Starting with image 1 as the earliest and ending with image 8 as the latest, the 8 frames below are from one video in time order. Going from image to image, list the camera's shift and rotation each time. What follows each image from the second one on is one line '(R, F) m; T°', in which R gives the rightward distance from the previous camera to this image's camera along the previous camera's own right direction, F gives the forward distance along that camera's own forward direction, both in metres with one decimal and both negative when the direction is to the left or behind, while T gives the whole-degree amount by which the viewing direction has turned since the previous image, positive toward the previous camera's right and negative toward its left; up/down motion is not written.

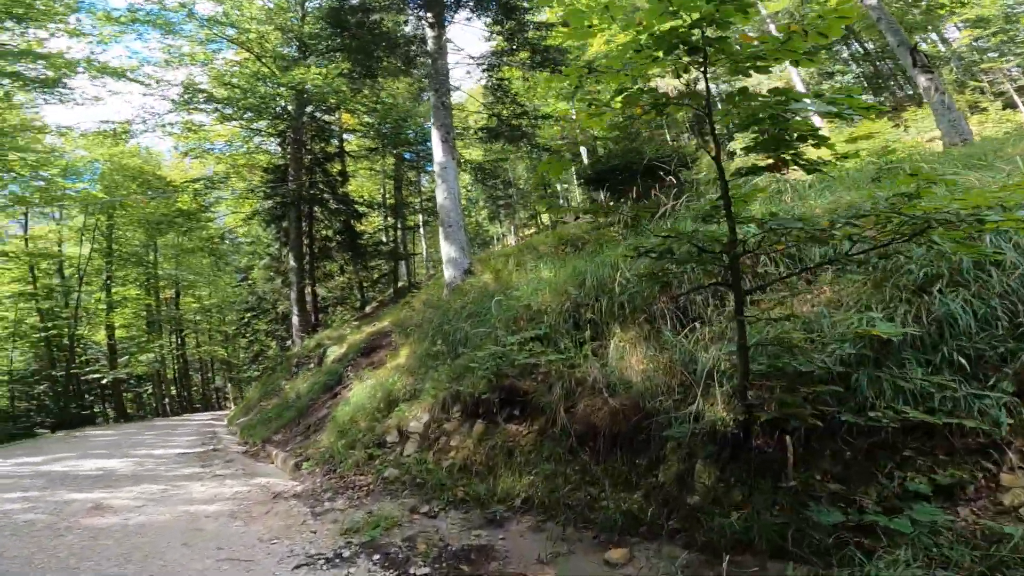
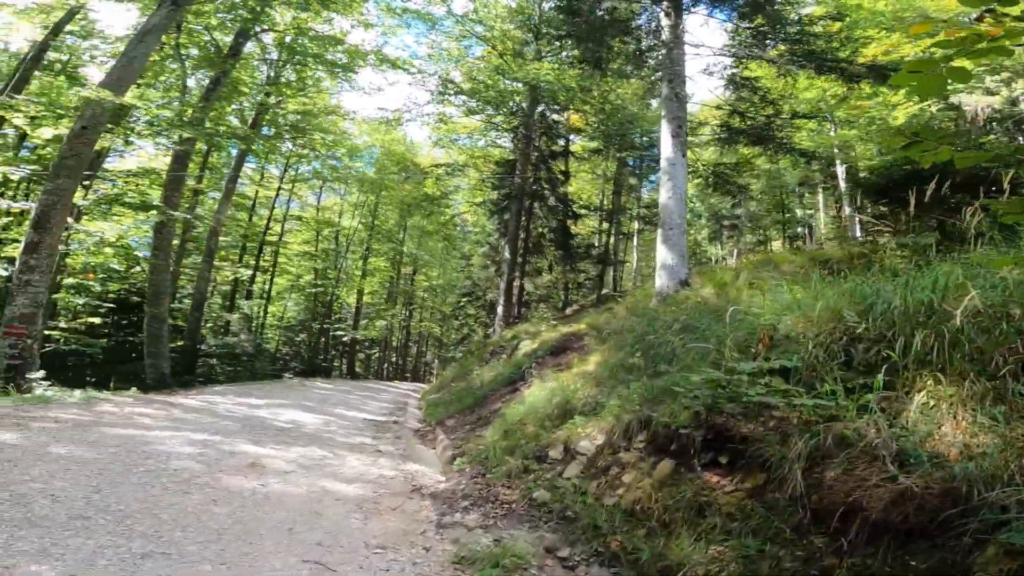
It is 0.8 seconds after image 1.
(+0.2, +0.9) m; -22°
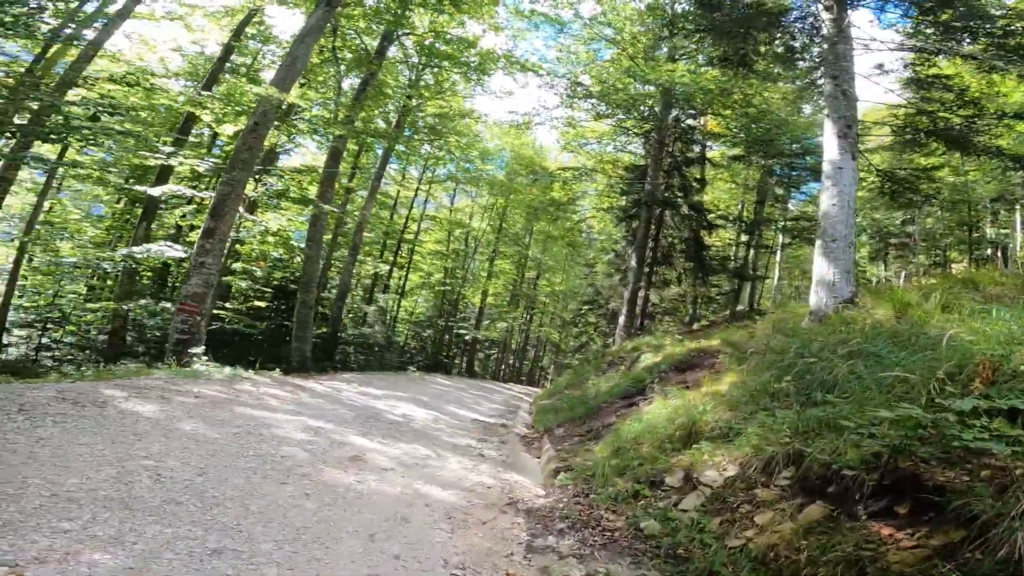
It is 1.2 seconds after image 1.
(+0.1, +0.3) m; -13°
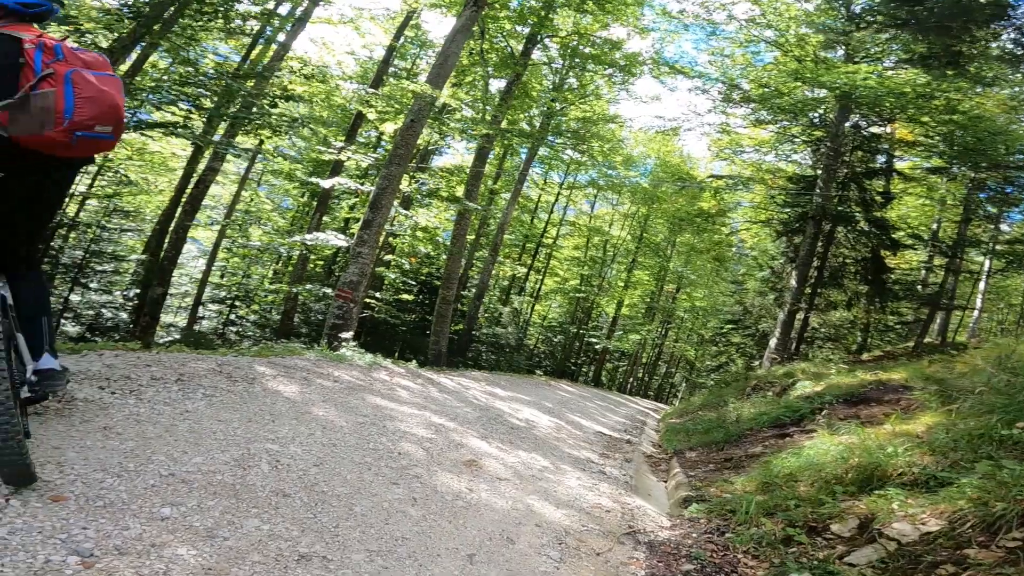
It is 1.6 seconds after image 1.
(0.0, +0.3) m; -14°
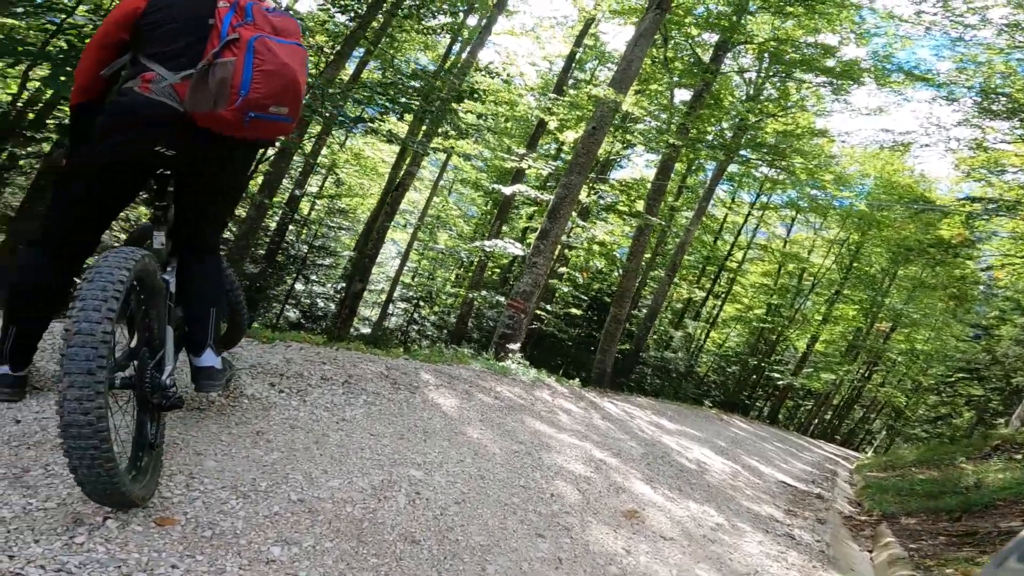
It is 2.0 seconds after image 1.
(-0.1, +0.5) m; -18°
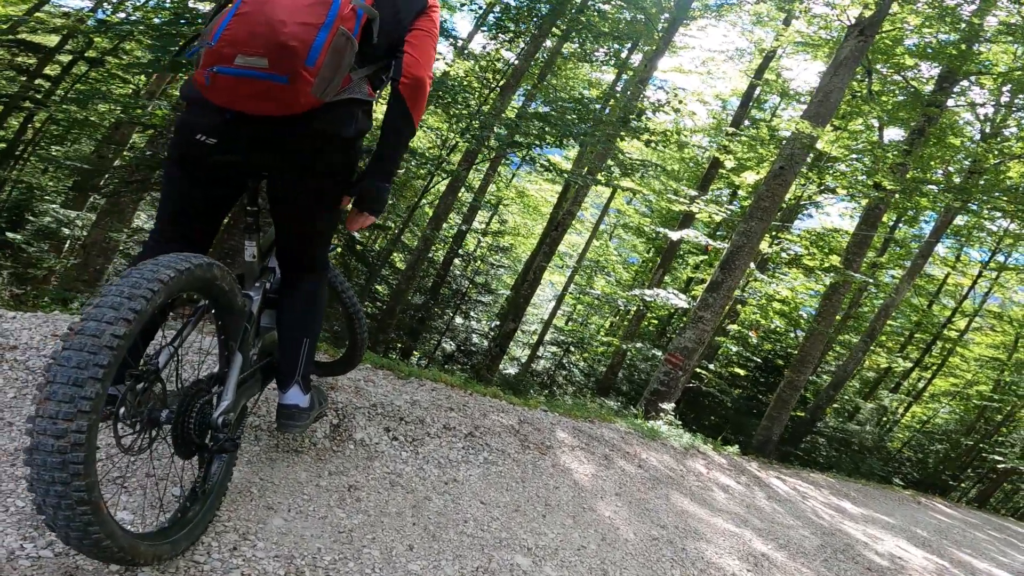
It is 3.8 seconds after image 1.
(+0.1, +0.5) m; -17°
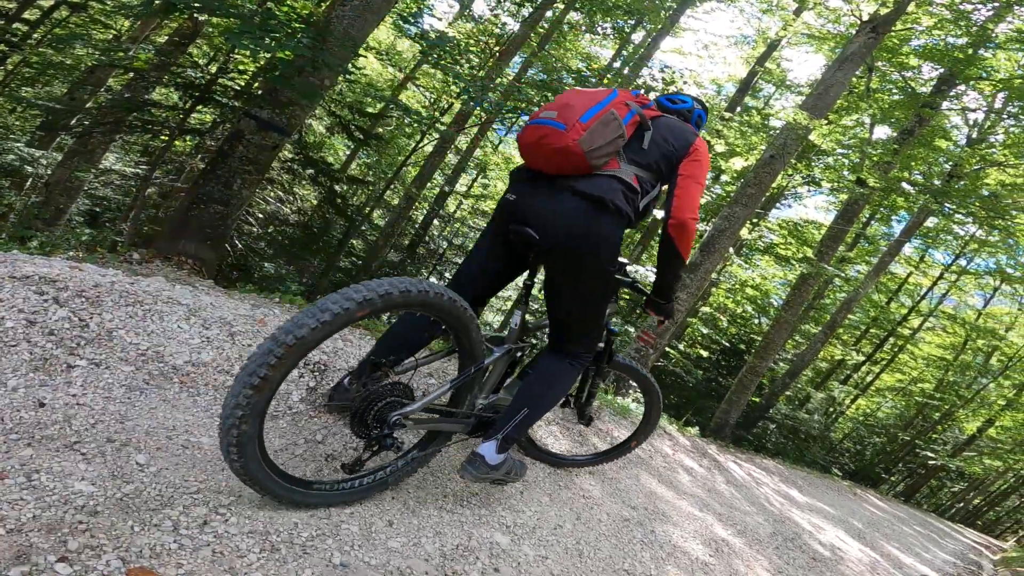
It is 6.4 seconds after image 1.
(-0.1, +0.1) m; +3°
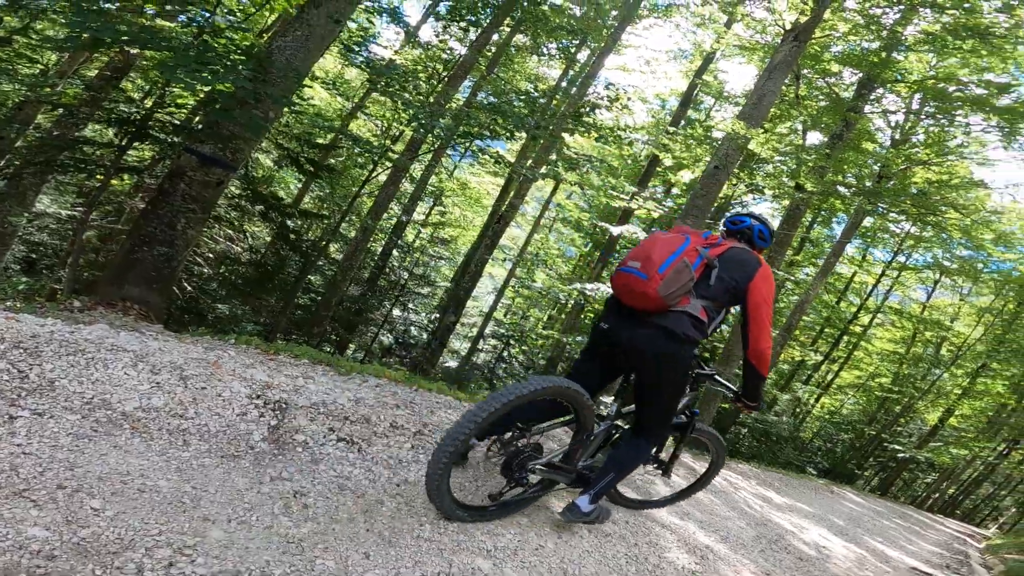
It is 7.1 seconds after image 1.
(0.0, 0.0) m; +4°
